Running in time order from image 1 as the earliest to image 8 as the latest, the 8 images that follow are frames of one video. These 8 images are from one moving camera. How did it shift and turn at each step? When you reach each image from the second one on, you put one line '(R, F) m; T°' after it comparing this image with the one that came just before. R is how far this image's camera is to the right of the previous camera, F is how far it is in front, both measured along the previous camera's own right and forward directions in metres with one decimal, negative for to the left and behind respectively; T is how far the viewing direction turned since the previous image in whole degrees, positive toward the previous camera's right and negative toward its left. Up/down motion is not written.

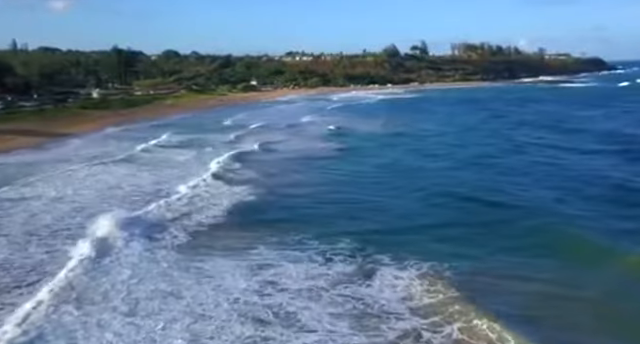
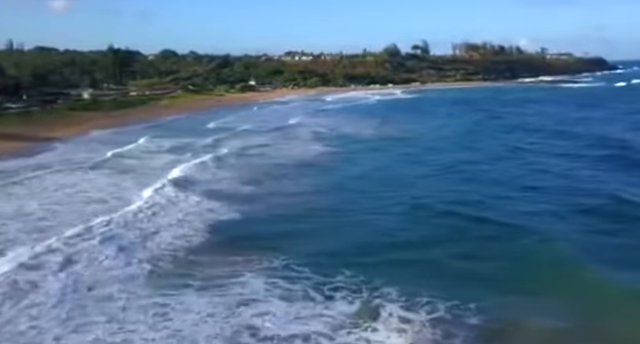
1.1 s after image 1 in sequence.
(+0.1, +1.5) m; 0°
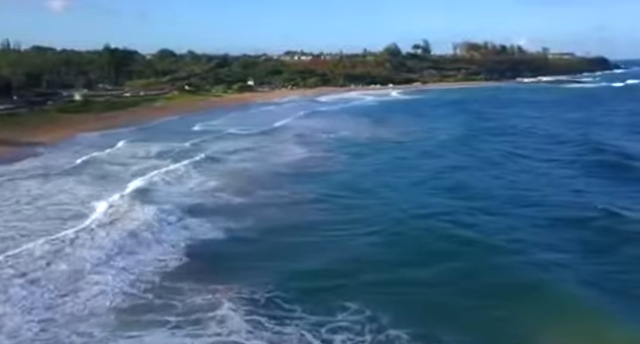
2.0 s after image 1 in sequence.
(+0.1, +1.4) m; 0°
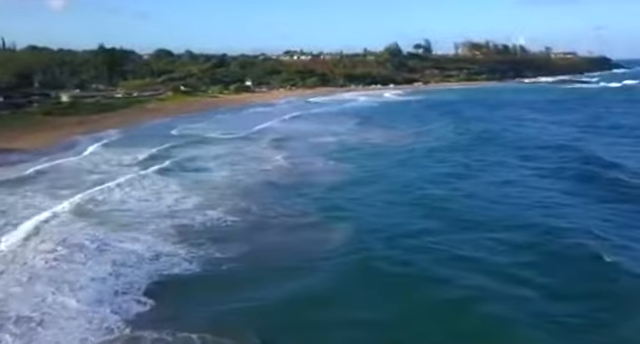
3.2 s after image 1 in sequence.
(0.0, +1.9) m; 0°
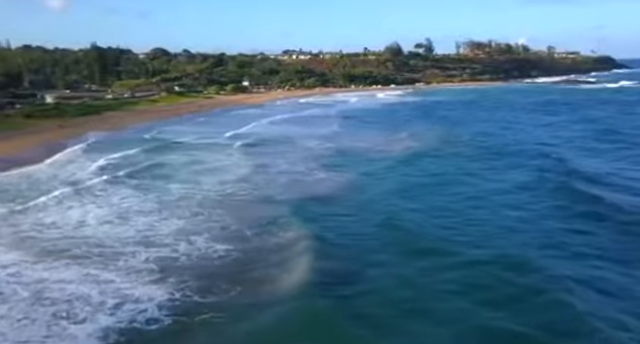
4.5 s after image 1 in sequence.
(0.0, +2.2) m; 0°
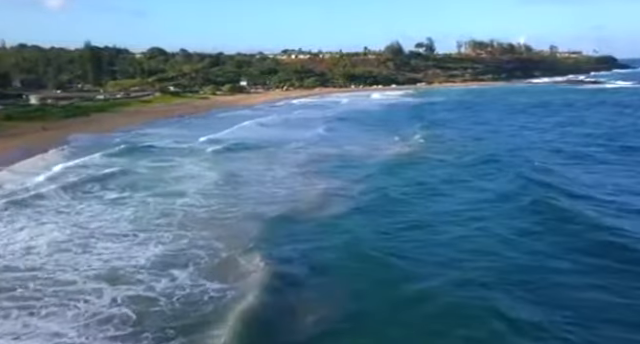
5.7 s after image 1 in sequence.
(-0.1, +1.9) m; 0°
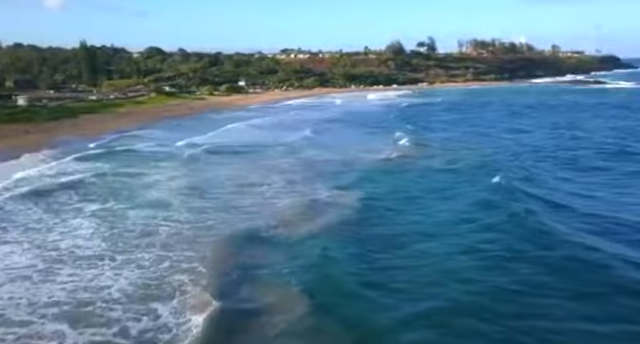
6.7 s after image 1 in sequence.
(0.0, +1.4) m; 0°
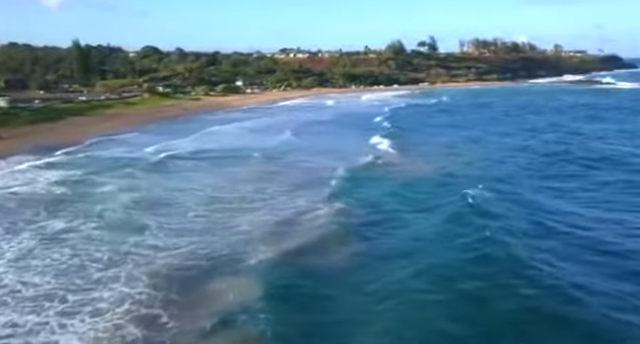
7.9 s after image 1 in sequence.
(-0.1, +1.9) m; 0°
